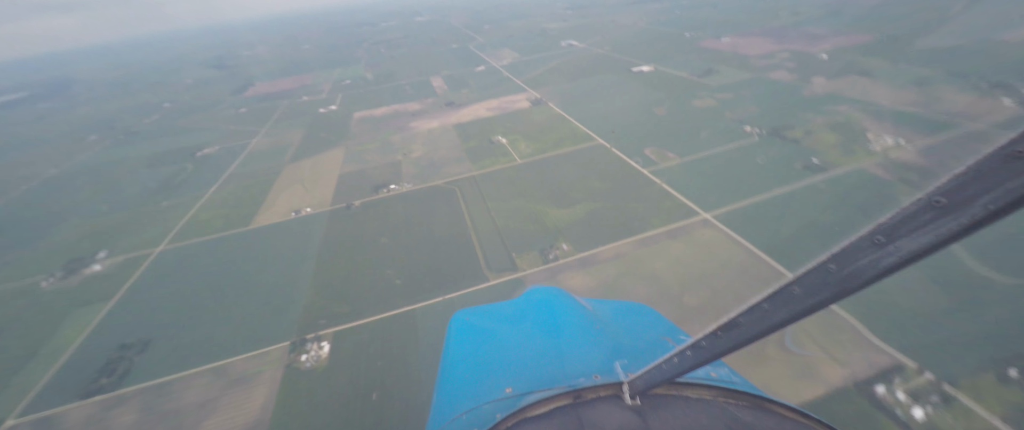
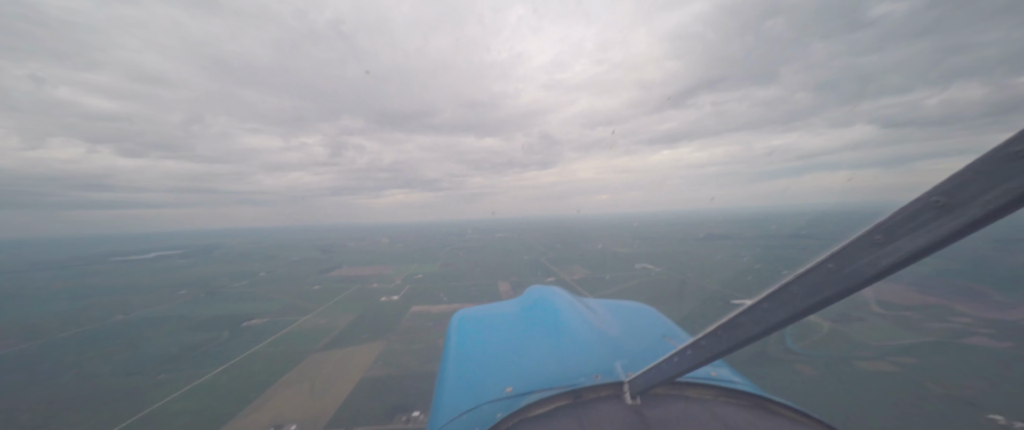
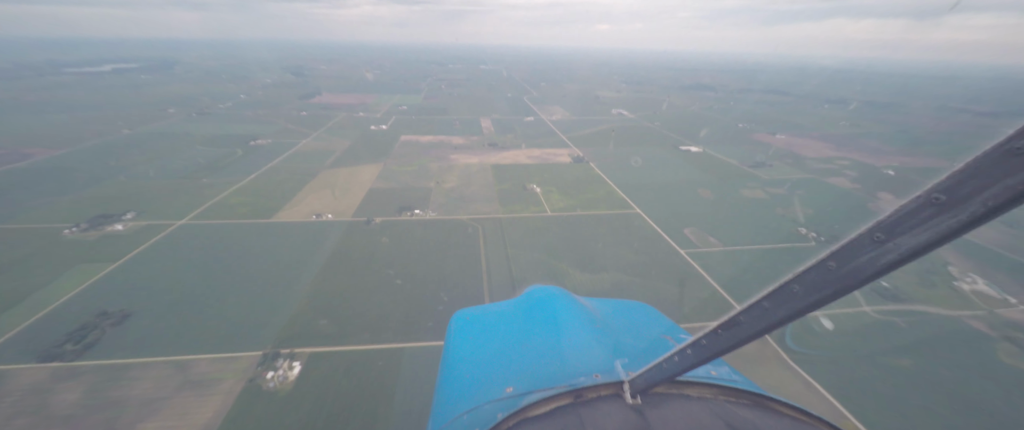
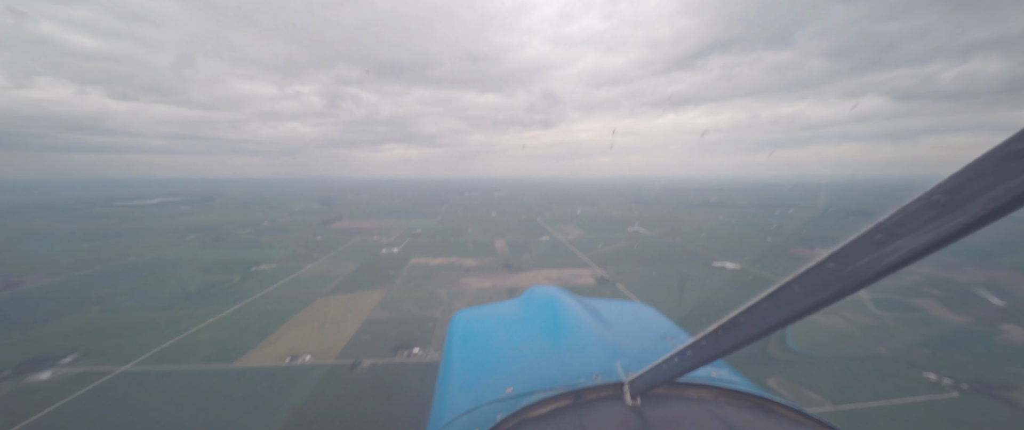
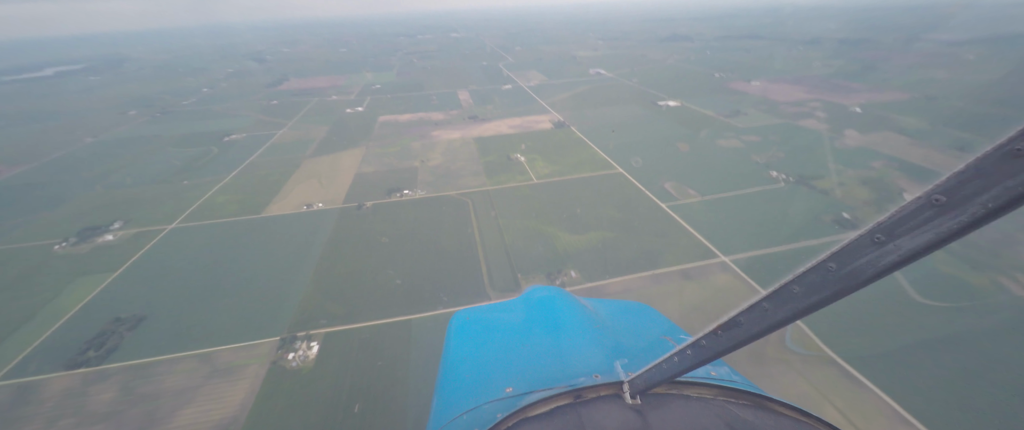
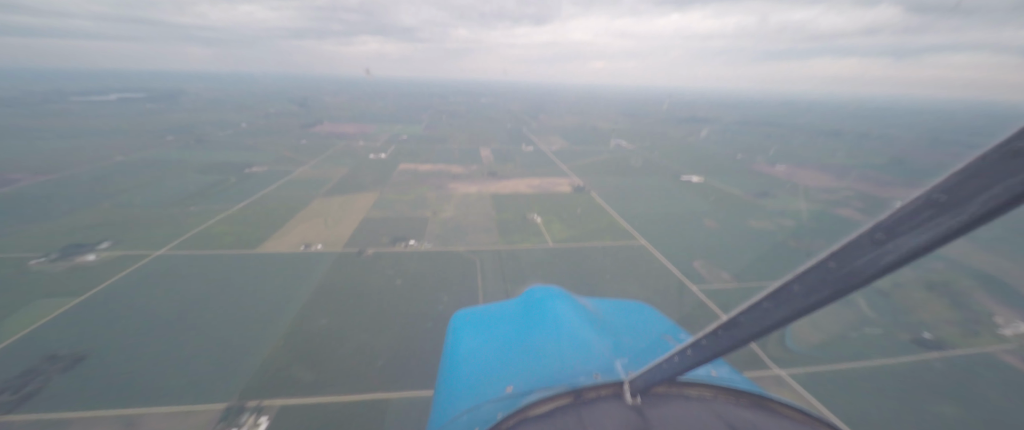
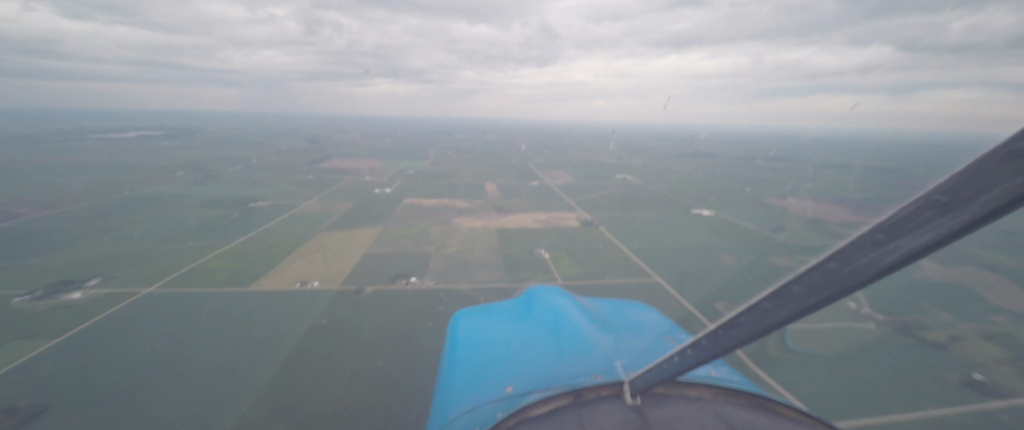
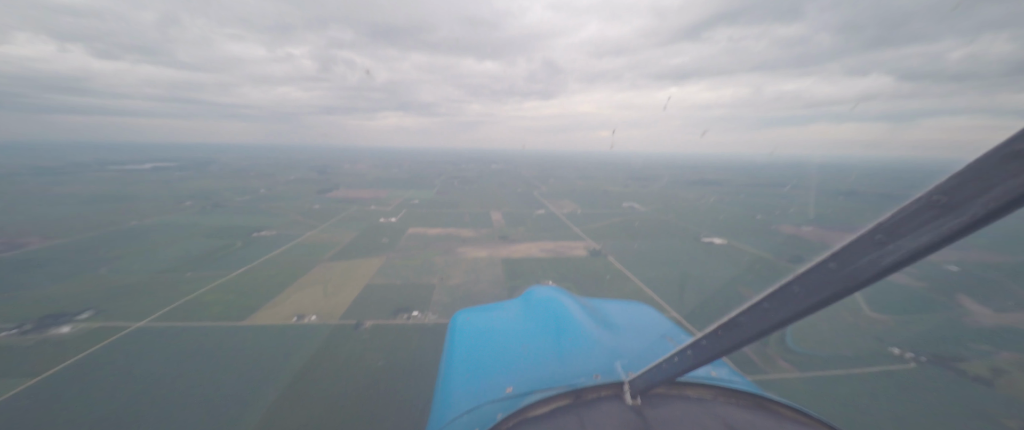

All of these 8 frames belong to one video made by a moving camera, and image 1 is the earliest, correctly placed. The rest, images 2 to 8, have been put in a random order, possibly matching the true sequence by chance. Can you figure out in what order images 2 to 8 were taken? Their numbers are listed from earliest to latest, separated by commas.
5, 3, 6, 7, 8, 4, 2
